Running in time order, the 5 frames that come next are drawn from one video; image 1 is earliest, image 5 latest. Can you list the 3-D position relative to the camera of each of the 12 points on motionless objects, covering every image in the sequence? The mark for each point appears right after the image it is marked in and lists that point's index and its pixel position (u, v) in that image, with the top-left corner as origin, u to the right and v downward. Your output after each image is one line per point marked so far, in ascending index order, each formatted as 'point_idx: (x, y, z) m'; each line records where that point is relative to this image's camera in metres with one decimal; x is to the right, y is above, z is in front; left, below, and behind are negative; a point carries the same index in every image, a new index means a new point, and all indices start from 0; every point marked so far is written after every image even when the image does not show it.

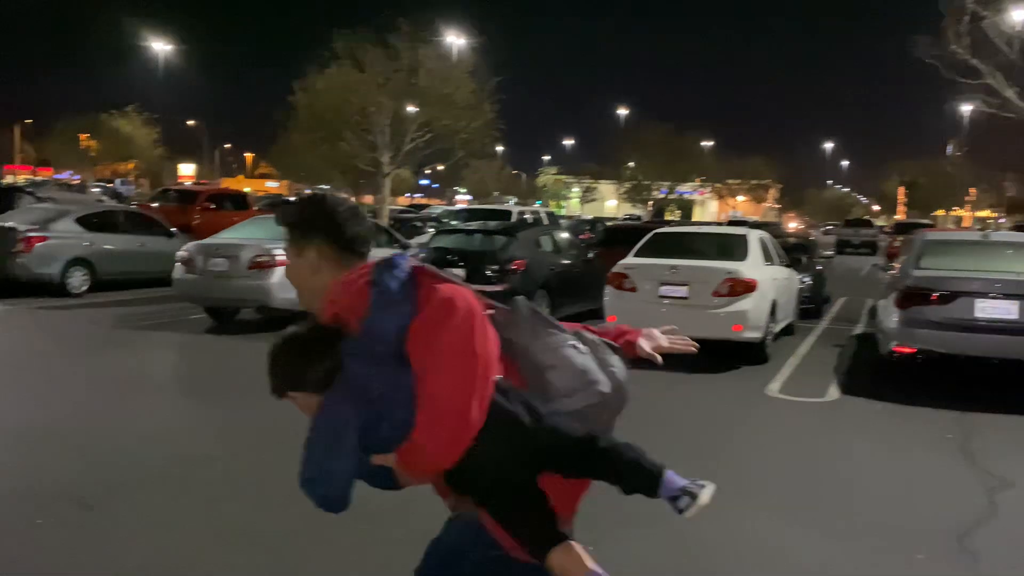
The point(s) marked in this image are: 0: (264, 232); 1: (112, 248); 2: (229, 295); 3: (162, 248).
0: (-3.5, +0.8, +11.8) m
1: (-7.1, +0.7, +14.8) m
2: (-3.7, -0.1, +11.0) m
3: (-6.6, +0.8, +15.9) m
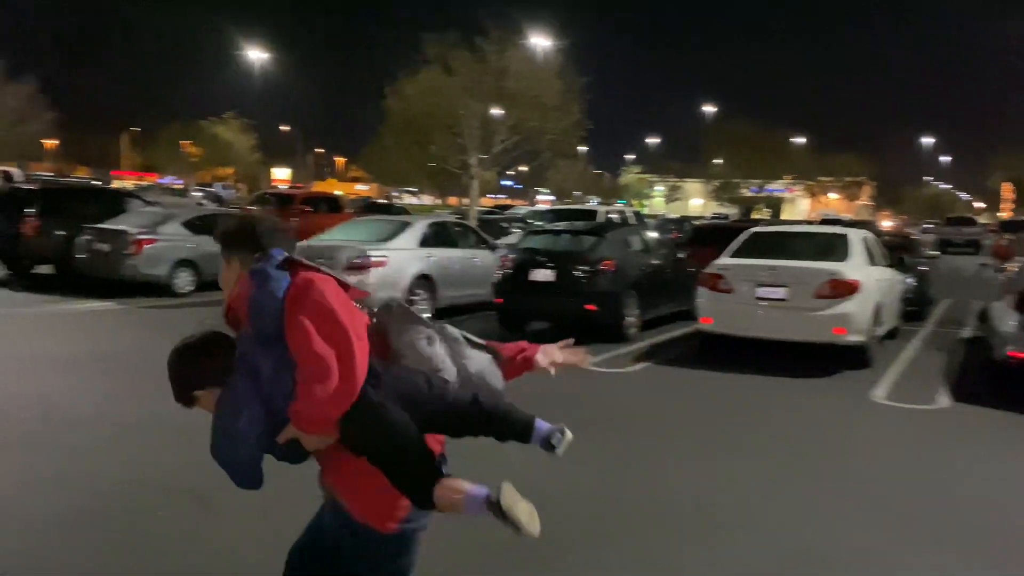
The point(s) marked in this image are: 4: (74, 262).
0: (-2.2, +0.8, +12.1) m
1: (-5.5, +0.7, +15.4) m
2: (-2.5, -0.1, +11.2) m
3: (-4.9, +0.8, +16.4) m
4: (-7.7, +0.4, +14.7) m
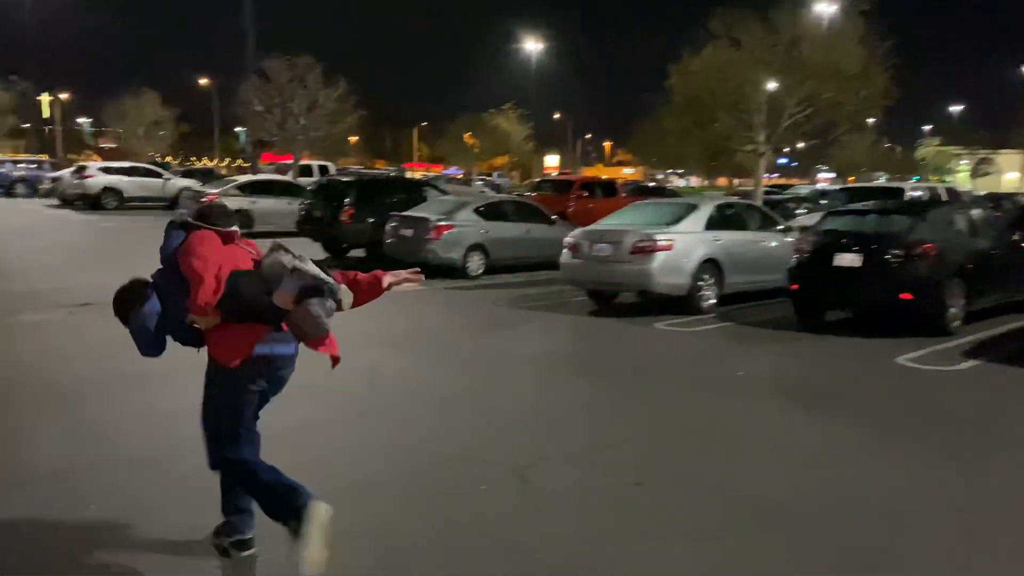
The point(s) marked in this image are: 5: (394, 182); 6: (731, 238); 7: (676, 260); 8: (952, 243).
0: (+1.9, +1.0, +11.8) m
1: (-0.2, +1.0, +16.1) m
2: (+1.3, +0.1, +11.2) m
3: (+0.7, +1.1, +16.8) m
4: (-2.5, +0.8, +16.1) m
5: (-2.5, +2.3, +17.7) m
6: (+3.1, +0.7, +11.8) m
7: (+2.2, +0.4, +11.0) m
8: (+5.5, +0.6, +10.4) m
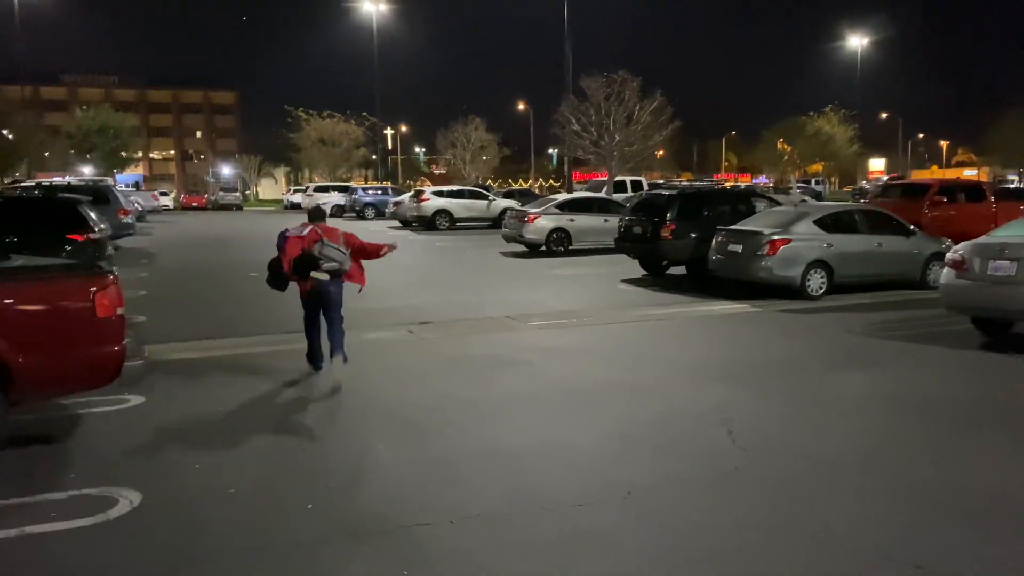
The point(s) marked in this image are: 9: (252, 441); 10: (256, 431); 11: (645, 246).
0: (+6.2, +0.7, +9.4) m
1: (+5.7, +0.7, +14.1) m
2: (+5.4, -0.2, +9.0) m
3: (+6.8, +0.7, +14.5) m
4: (+3.5, +0.4, +14.9) m
5: (+4.1, +1.9, +16.4) m
6: (+7.2, +0.4, +8.9) m
7: (+6.1, +0.1, +8.5) m
8: (+9.0, +0.3, +6.8) m
9: (-1.9, -1.1, +6.1) m
10: (-1.9, -1.1, +6.3) m
11: (+2.6, +0.8, +16.4) m
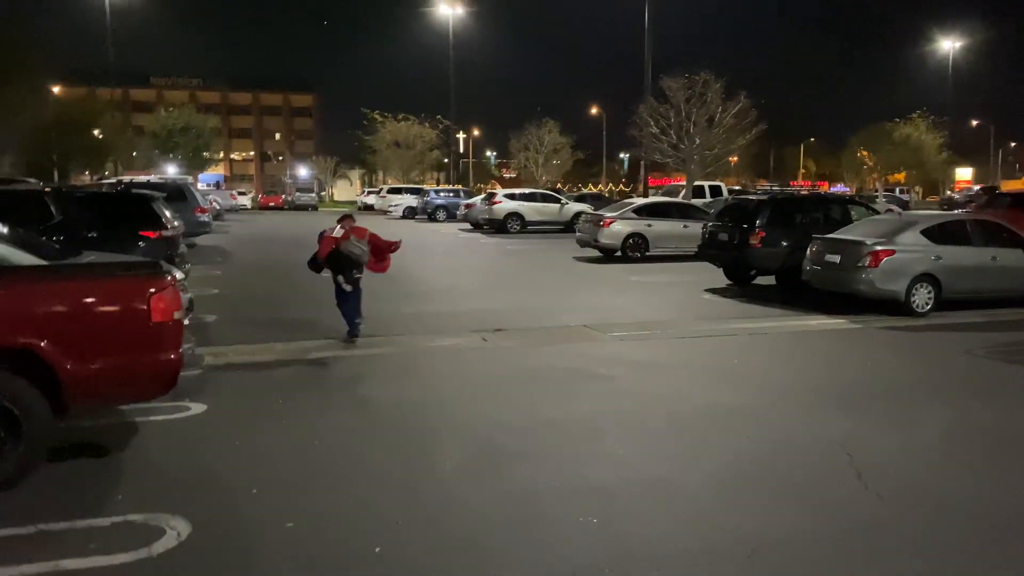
0: (+7.0, +0.4, +8.2) m
1: (+7.0, +0.4, +12.9) m
2: (+6.2, -0.4, +7.8) m
3: (+8.1, +0.4, +13.2) m
4: (+4.8, +0.2, +13.9) m
5: (+5.5, +1.6, +15.4) m
6: (+8.1, +0.1, +7.6) m
7: (+6.9, -0.2, +7.4) m
8: (+9.7, 0.0, +5.4) m
9: (-1.3, -1.2, +5.5) m
10: (-1.3, -1.1, +5.8) m
11: (+4.1, +0.6, +15.4) m
